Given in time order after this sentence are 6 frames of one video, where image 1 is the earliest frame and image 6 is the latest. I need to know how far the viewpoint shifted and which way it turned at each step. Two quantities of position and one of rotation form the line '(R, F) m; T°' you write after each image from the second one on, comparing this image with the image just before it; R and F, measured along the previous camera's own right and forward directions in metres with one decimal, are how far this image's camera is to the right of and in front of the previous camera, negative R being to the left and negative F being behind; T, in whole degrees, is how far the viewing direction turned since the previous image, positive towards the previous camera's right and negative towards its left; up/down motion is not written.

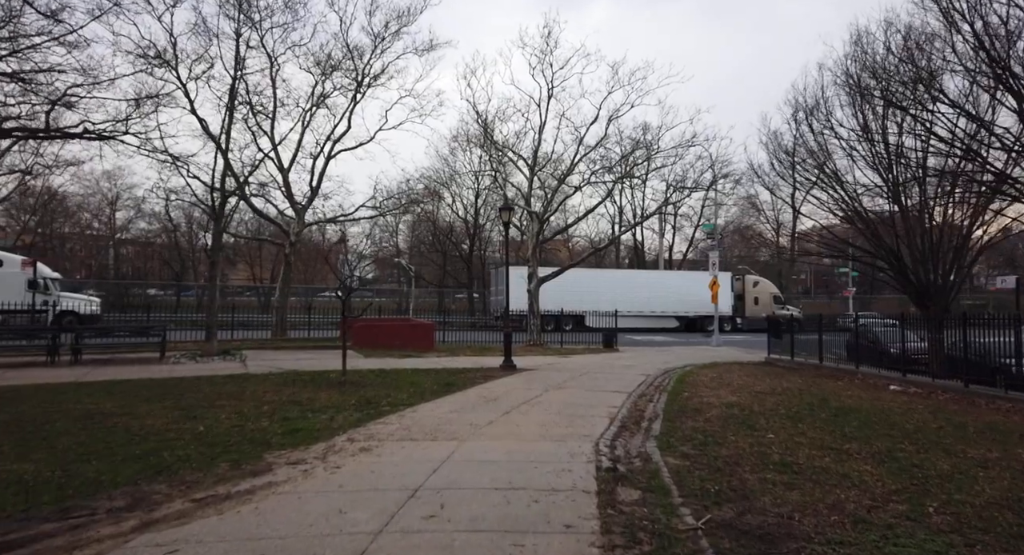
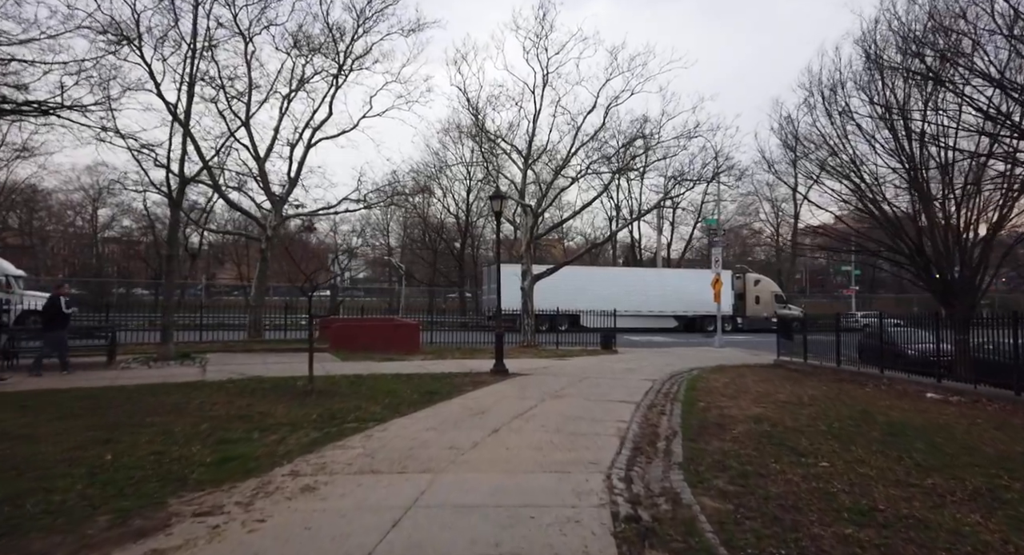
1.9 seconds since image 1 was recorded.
(0.0, +1.6) m; +1°
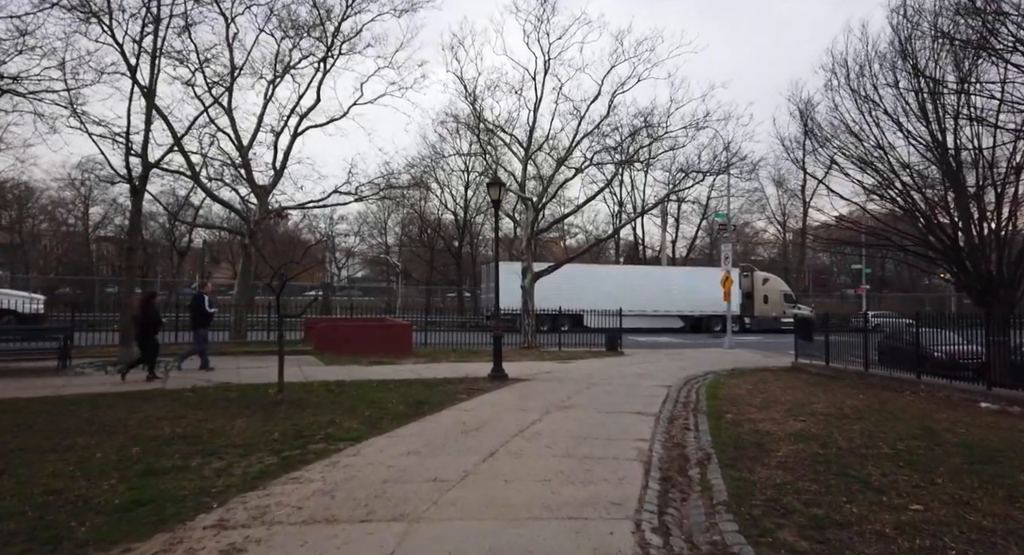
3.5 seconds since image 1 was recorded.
(0.0, +1.4) m; 0°
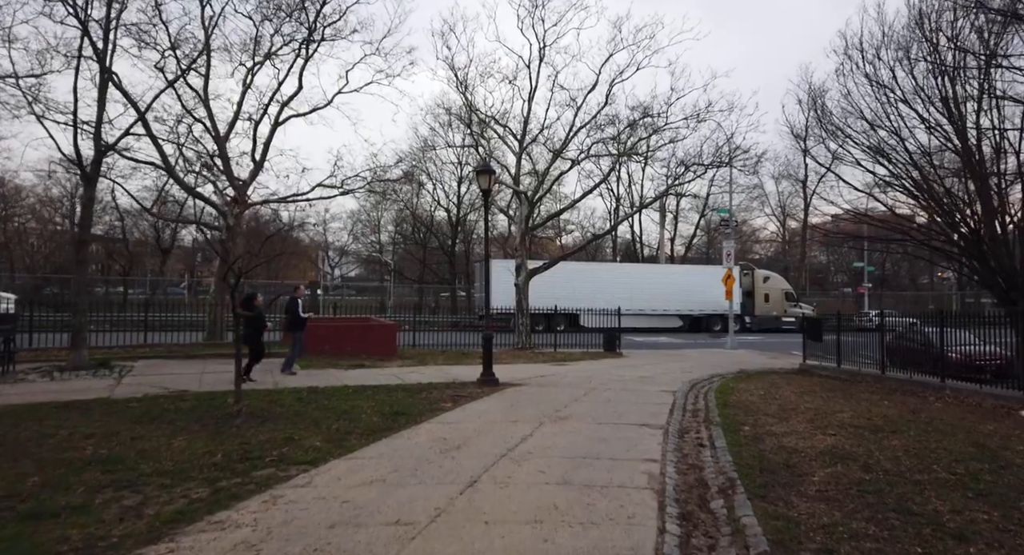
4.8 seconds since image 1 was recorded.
(+0.1, +1.1) m; 0°
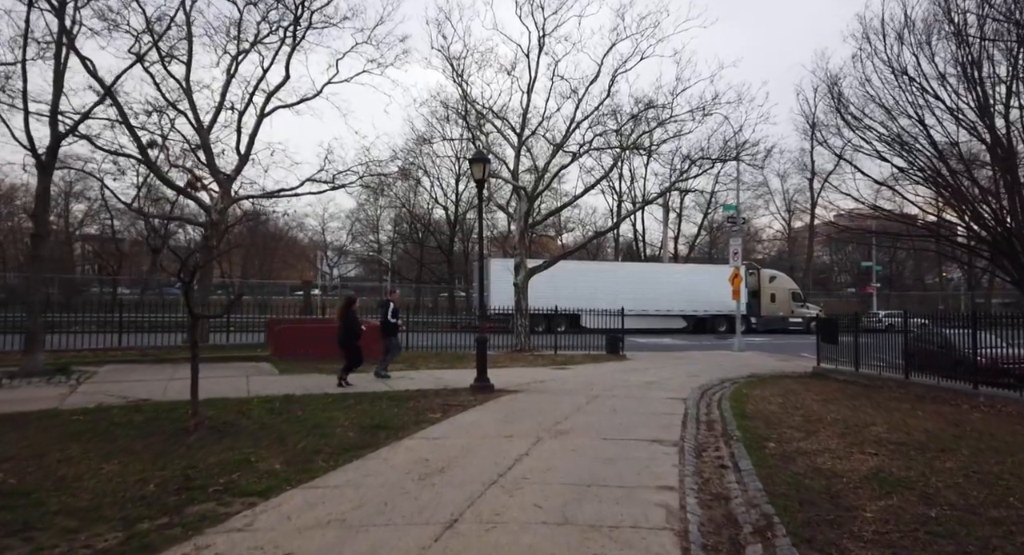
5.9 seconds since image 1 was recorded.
(+0.1, +1.0) m; 0°
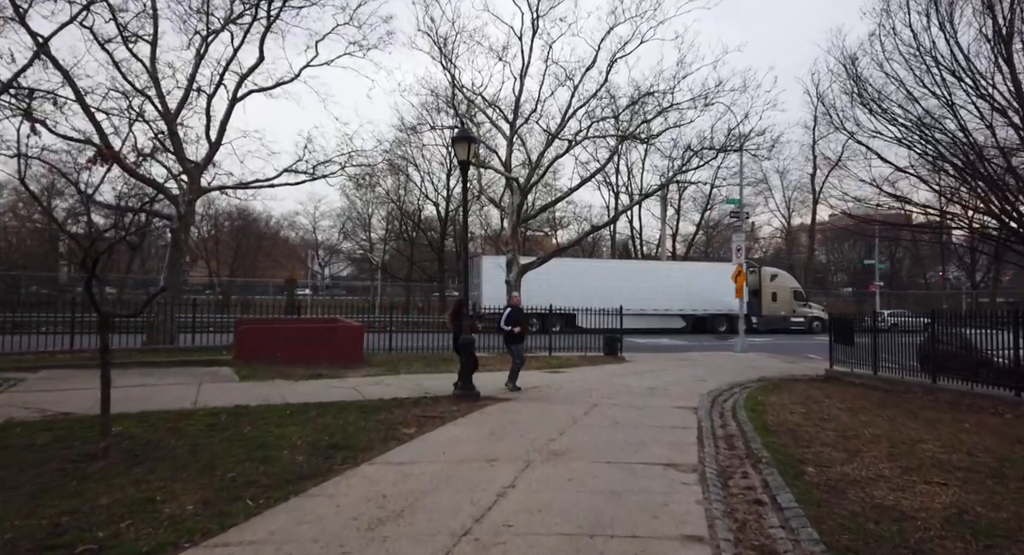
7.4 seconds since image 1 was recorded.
(+0.1, +1.3) m; 0°
